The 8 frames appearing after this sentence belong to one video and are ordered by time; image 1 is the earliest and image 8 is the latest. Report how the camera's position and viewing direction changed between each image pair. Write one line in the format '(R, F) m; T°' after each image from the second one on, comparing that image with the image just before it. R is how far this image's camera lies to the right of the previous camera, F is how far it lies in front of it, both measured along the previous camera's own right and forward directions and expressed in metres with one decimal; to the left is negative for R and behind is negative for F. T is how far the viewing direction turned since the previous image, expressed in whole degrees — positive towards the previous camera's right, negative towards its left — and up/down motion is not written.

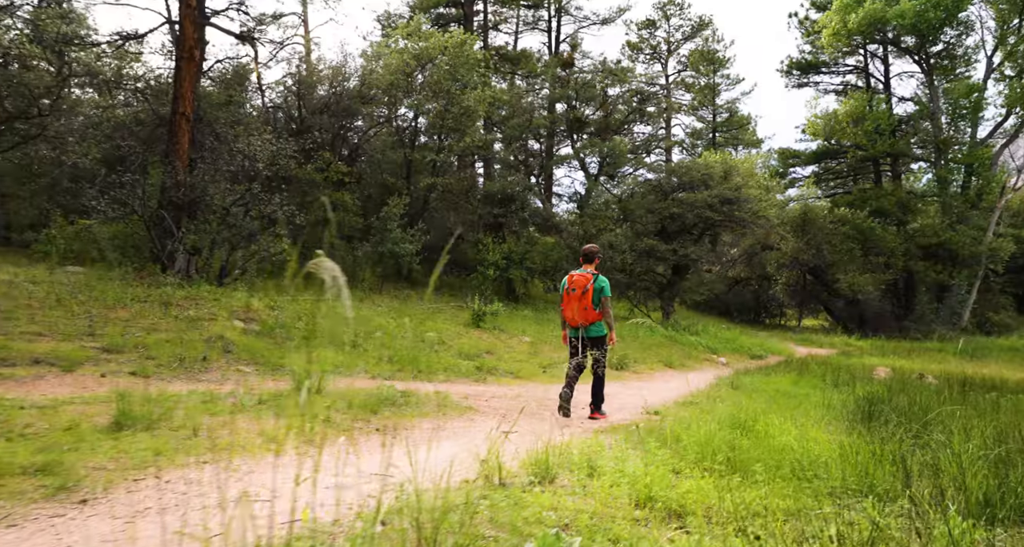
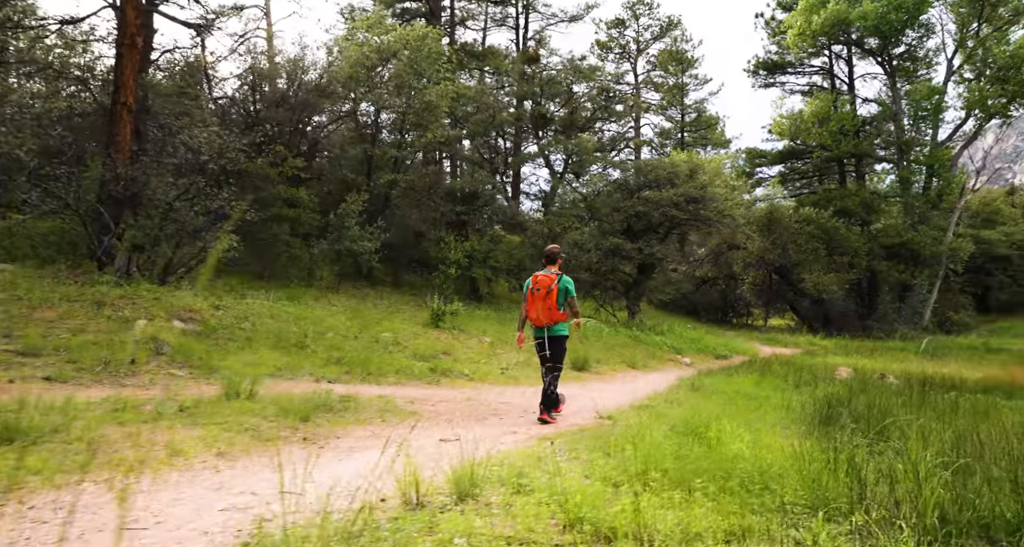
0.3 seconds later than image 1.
(+0.3, +0.4) m; +2°
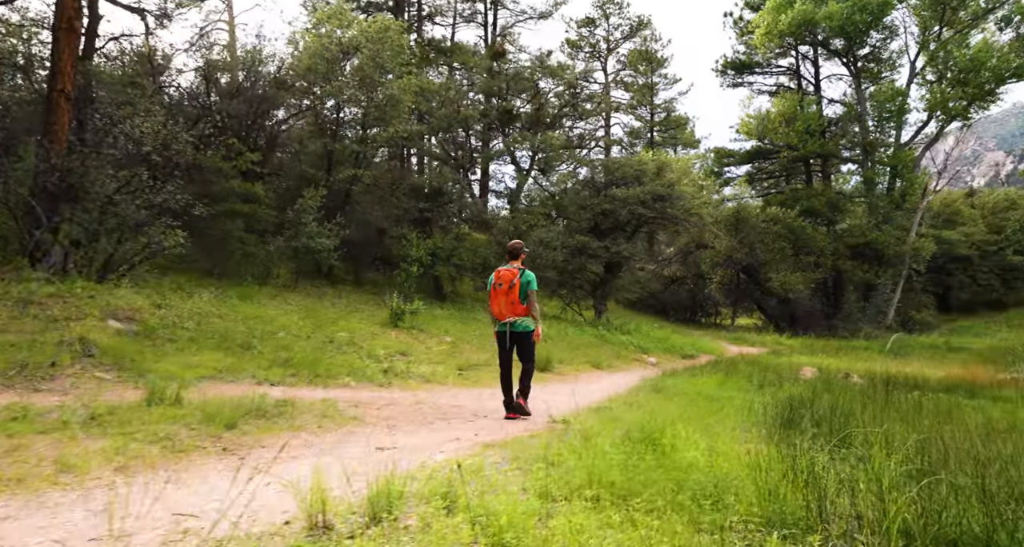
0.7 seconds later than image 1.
(+0.3, +0.4) m; +2°
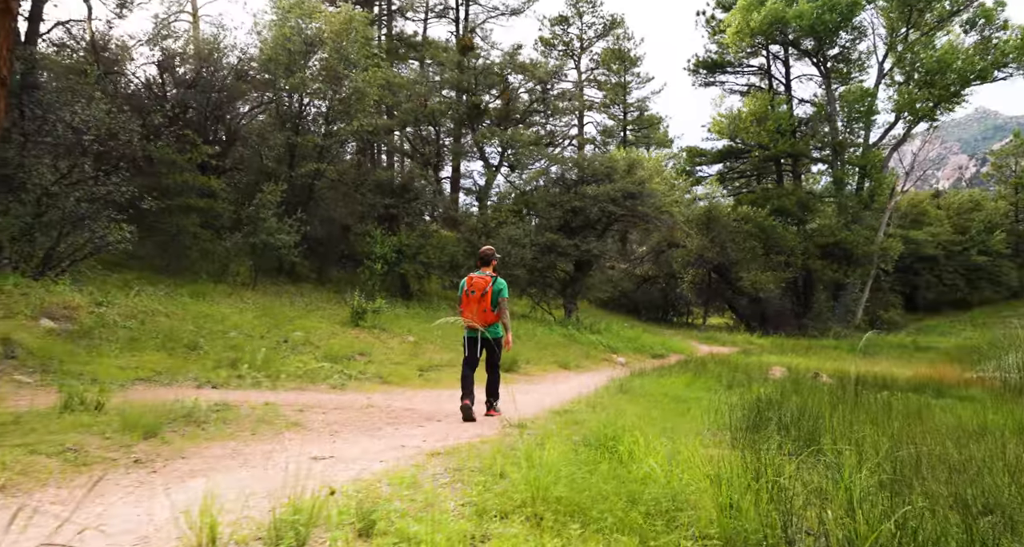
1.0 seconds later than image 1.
(+0.2, +0.4) m; +2°
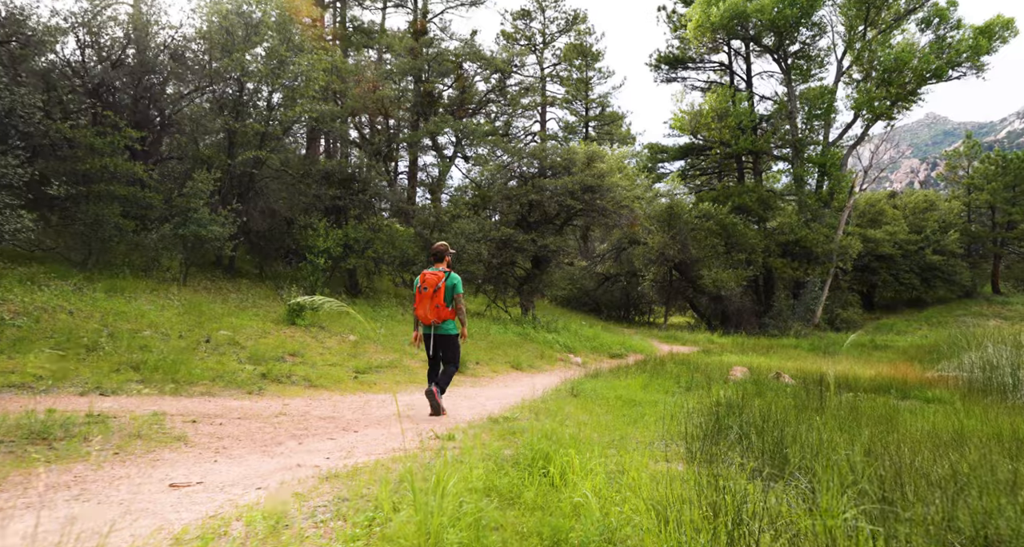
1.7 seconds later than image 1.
(+0.3, +0.8) m; +3°
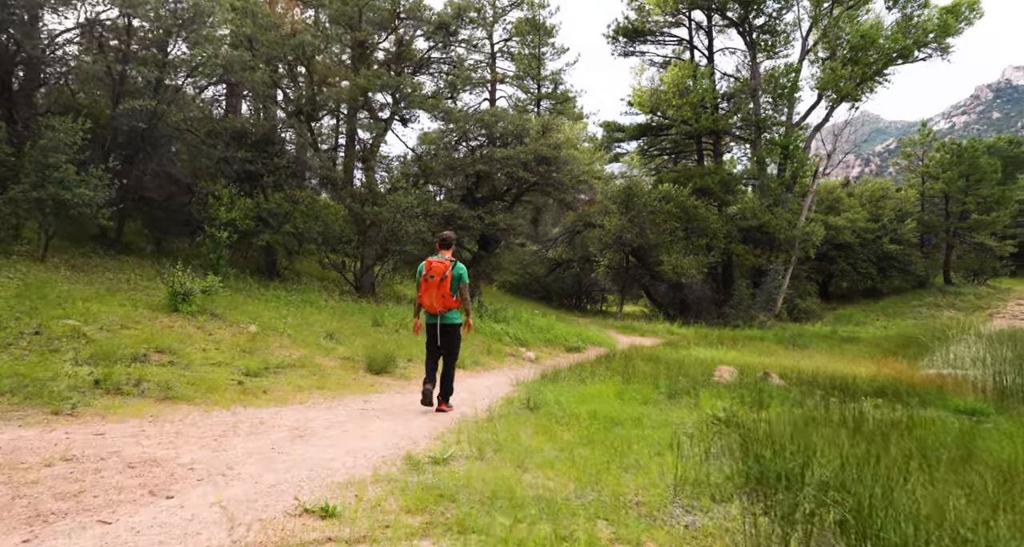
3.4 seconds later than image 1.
(+0.1, +2.3) m; +5°
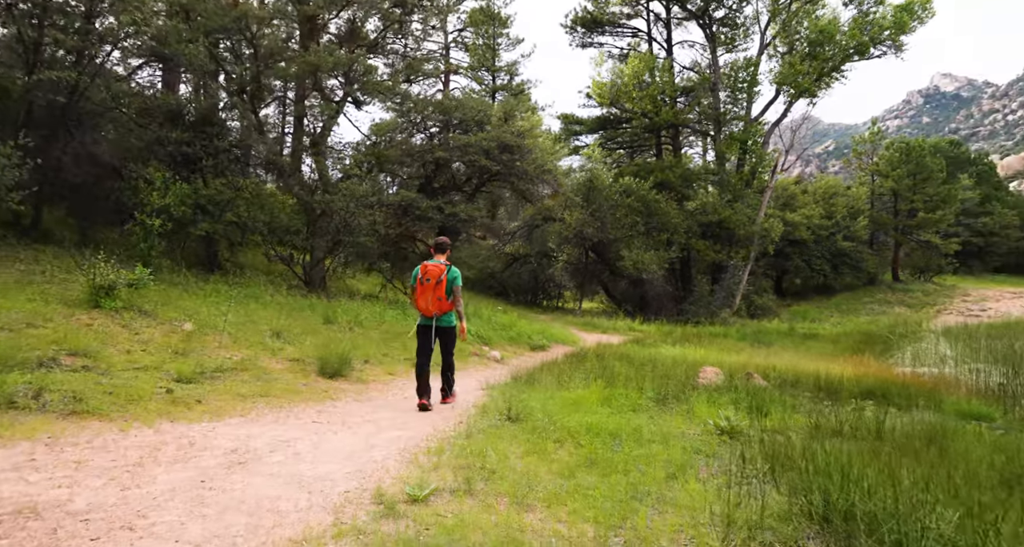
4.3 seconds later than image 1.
(-0.3, +0.9) m; +4°
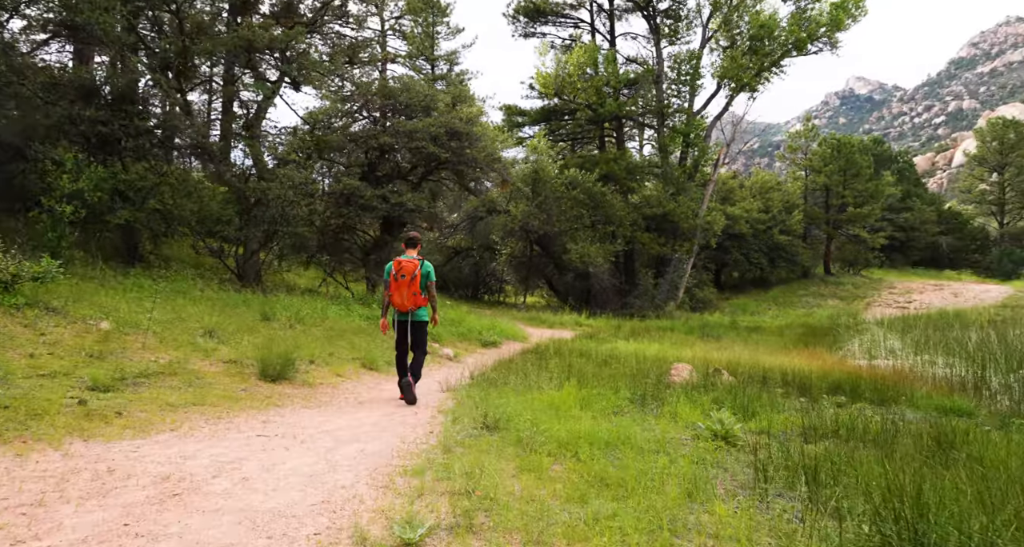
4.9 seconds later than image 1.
(-0.3, +0.6) m; +6°
